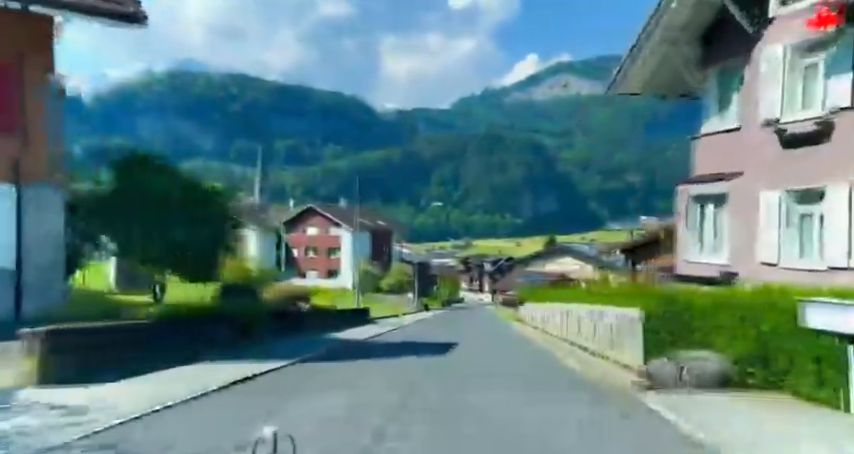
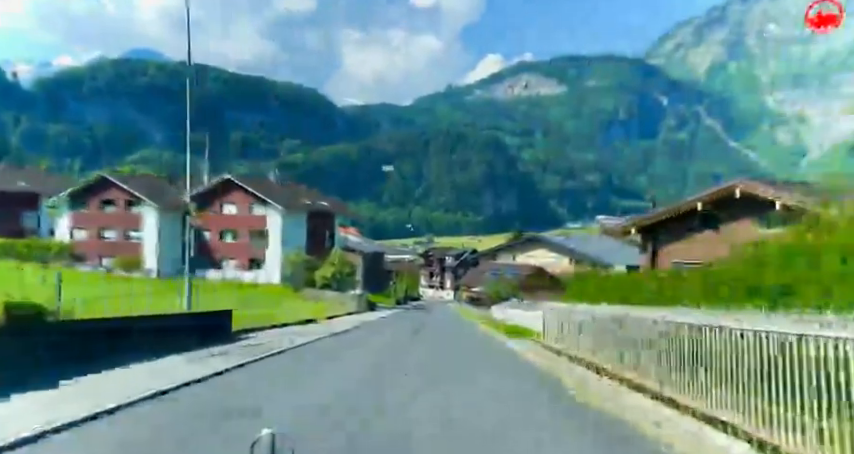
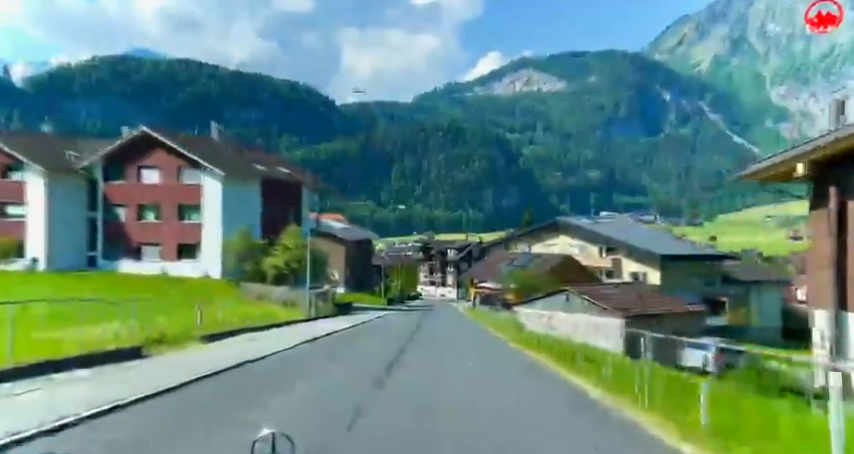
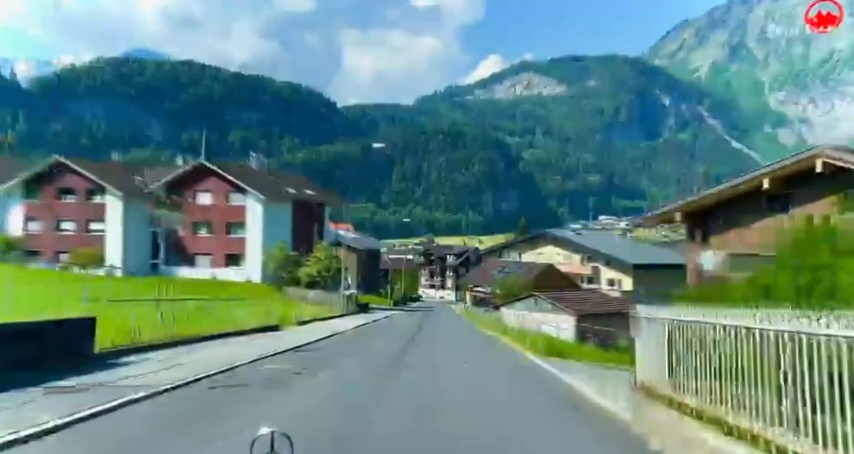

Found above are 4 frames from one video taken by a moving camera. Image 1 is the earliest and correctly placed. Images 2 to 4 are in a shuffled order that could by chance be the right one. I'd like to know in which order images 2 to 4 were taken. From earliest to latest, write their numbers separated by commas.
2, 4, 3
